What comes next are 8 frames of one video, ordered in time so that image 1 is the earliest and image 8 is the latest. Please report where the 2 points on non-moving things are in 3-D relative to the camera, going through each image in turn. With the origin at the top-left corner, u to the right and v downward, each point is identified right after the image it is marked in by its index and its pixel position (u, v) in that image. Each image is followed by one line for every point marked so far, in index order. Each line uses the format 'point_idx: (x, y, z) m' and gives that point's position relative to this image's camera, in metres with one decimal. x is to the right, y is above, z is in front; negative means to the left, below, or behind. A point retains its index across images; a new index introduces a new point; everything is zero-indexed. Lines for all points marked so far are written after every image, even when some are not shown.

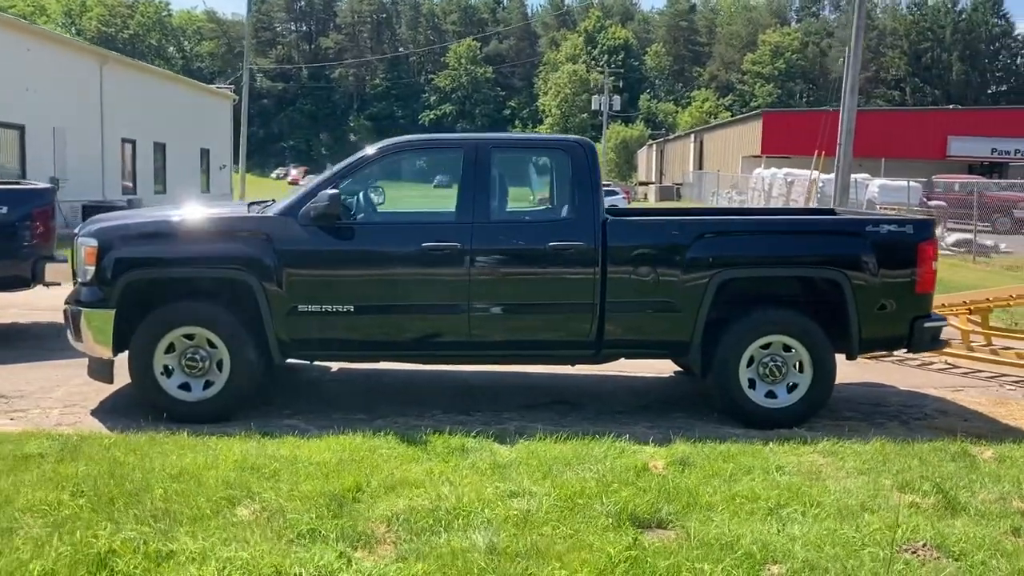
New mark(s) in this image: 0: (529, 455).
0: (+0.1, -1.0, +5.5) m
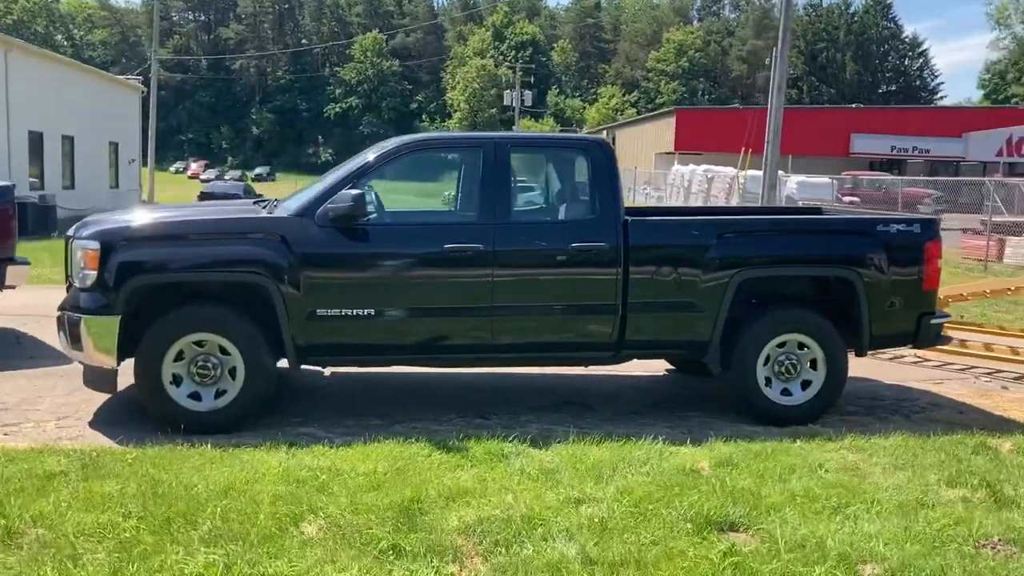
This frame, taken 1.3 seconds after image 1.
0: (+0.3, -1.0, +5.4) m
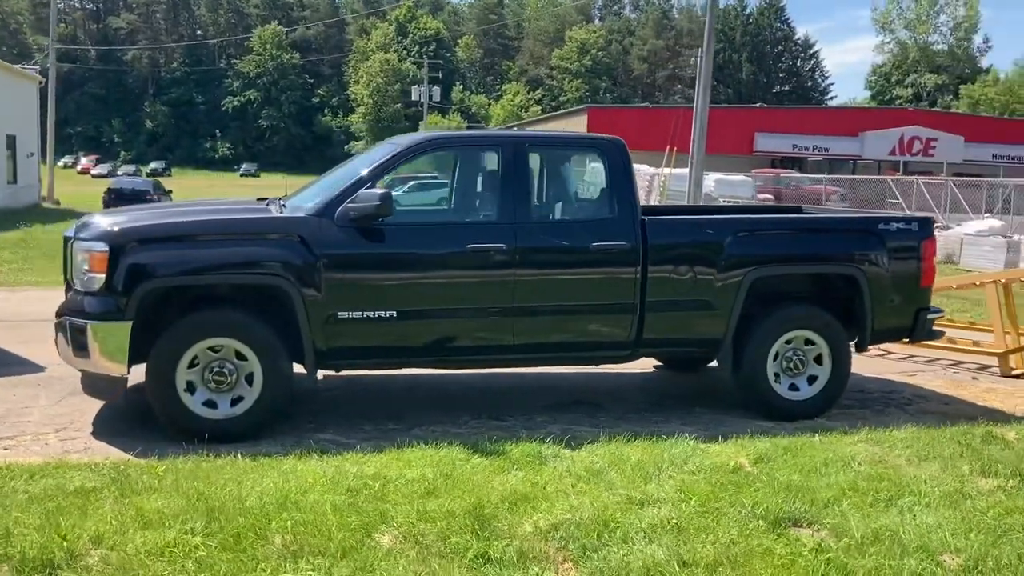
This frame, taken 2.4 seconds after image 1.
0: (+0.6, -1.0, +5.4) m
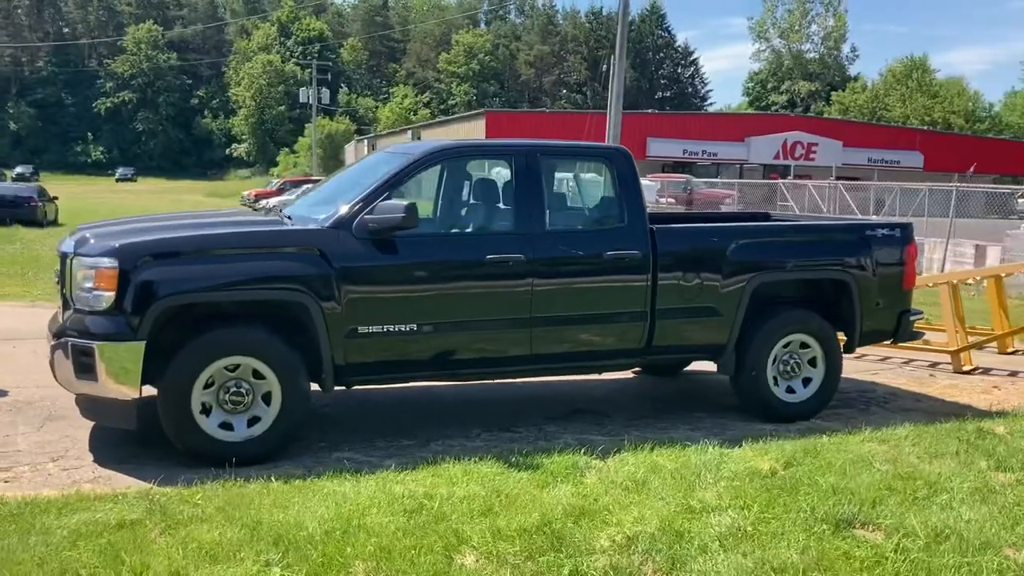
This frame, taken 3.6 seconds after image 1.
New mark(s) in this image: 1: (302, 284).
0: (+0.8, -1.0, +5.5) m
1: (-1.2, 0.0, +5.6) m
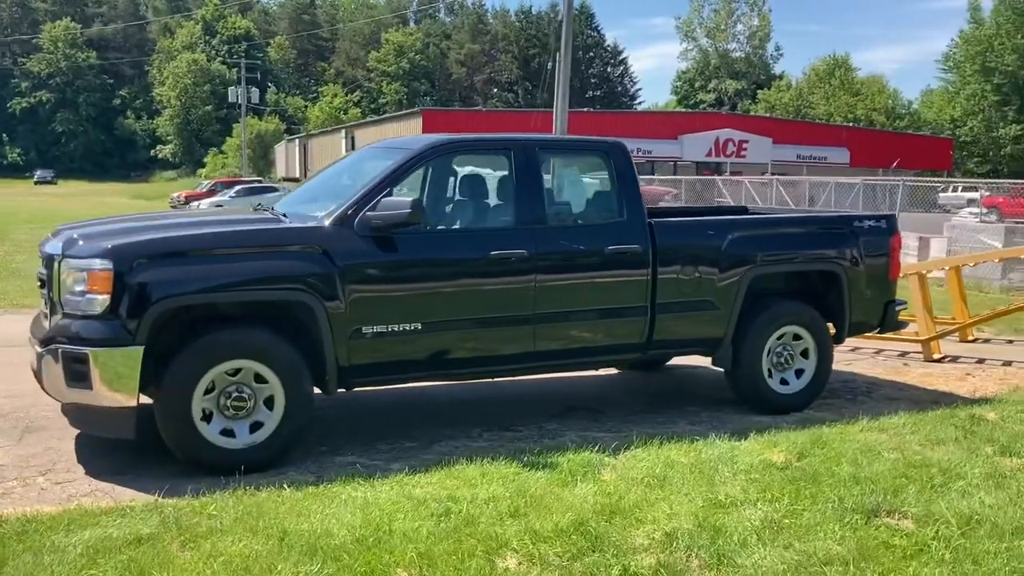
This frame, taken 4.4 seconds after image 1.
0: (+0.9, -1.0, +5.4) m
1: (-1.2, 0.0, +5.4) m
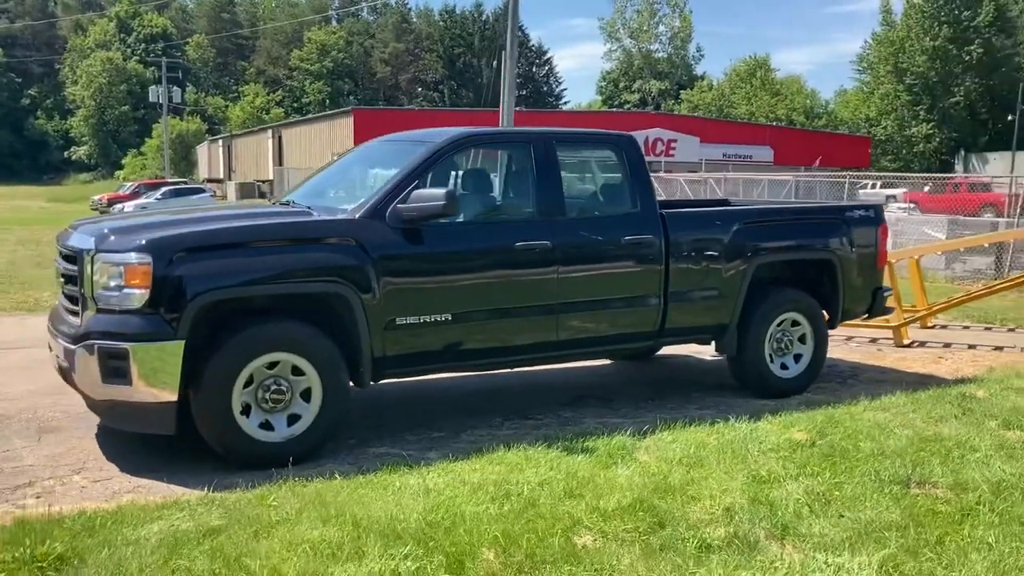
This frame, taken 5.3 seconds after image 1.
0: (+1.1, -0.9, +5.6) m
1: (-1.0, +0.1, +5.5) m
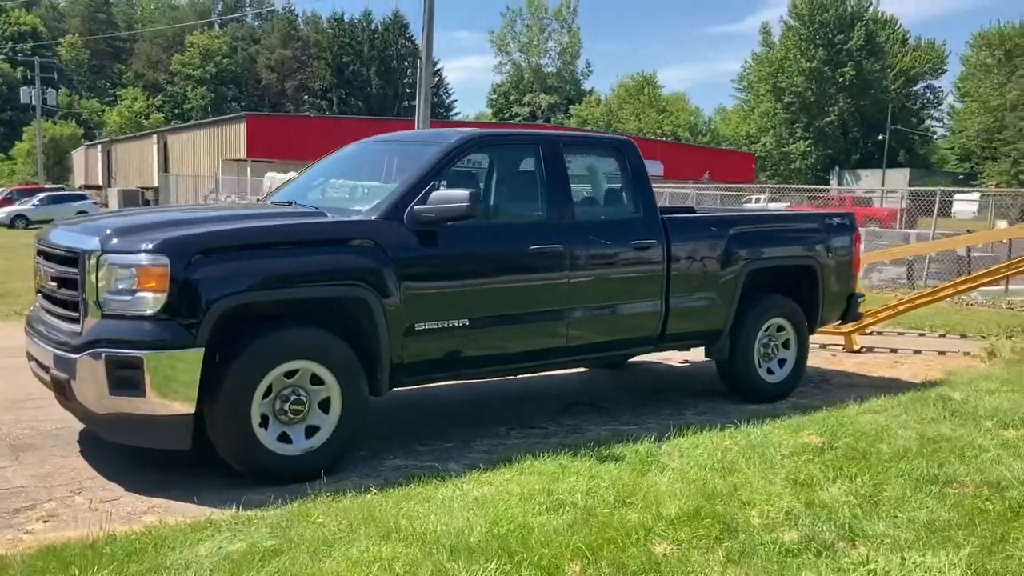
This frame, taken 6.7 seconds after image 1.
0: (+1.2, -0.9, +5.6) m
1: (-0.8, +0.1, +5.2) m
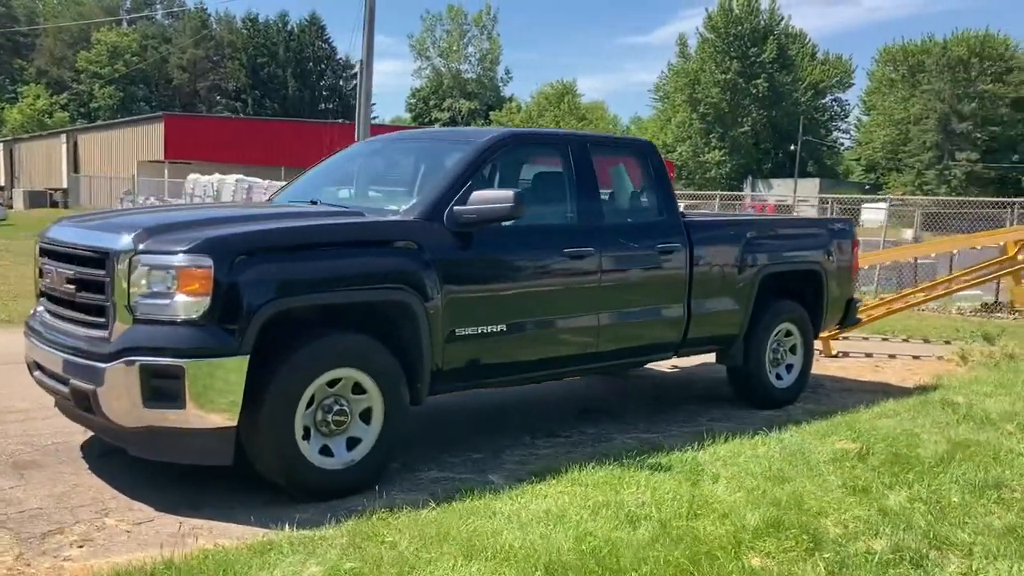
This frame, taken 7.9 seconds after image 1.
0: (+1.4, -1.0, +5.5) m
1: (-0.6, 0.0, +4.9) m
